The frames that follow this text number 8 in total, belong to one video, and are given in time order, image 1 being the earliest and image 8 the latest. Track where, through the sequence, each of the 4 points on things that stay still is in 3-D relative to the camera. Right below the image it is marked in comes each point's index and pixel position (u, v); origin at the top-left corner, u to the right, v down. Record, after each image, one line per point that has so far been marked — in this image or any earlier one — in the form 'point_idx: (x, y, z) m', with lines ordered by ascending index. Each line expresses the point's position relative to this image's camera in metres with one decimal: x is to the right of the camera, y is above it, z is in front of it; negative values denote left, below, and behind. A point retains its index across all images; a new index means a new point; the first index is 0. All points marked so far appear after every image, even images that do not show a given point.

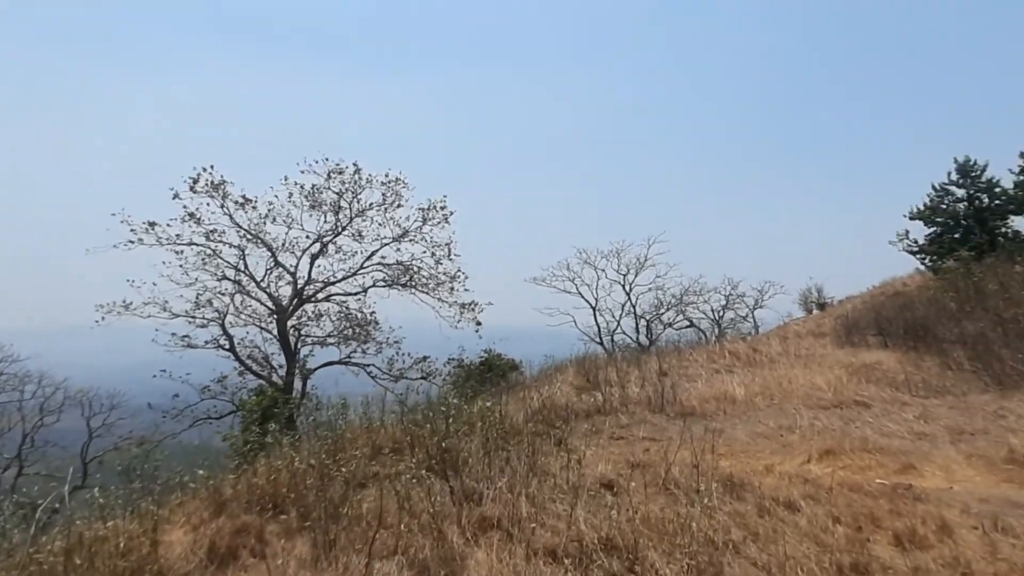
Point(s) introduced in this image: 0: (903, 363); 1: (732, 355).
0: (+7.7, -1.5, +13.3) m
1: (+4.8, -1.5, +14.6) m
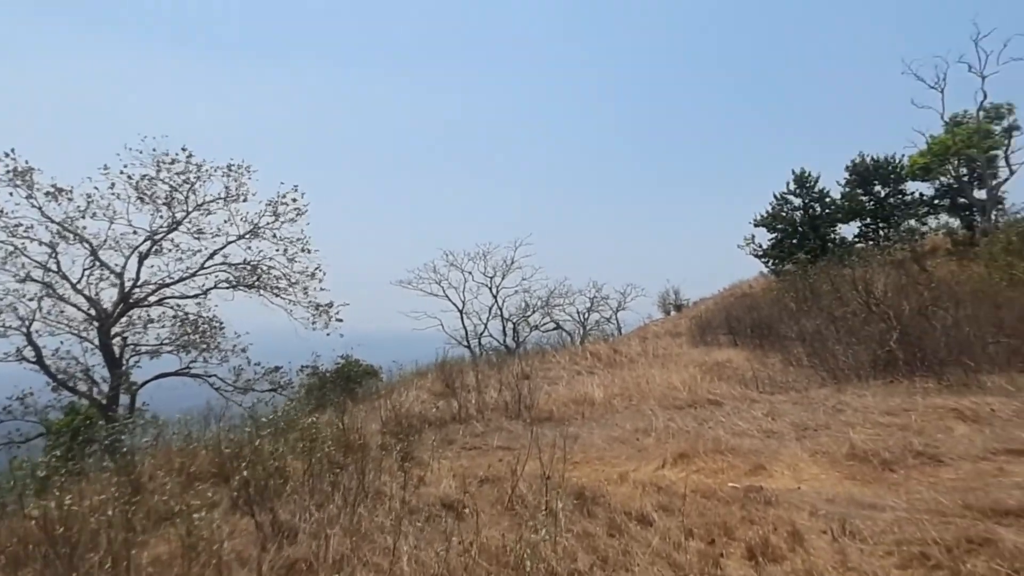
0: (+4.9, -1.5, +13.9) m
1: (+1.8, -1.5, +14.6) m
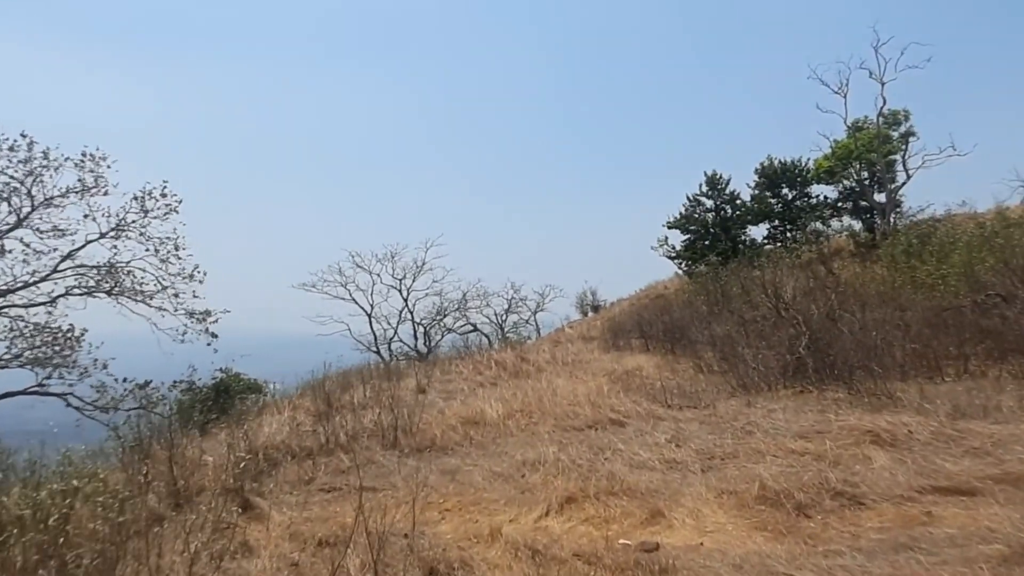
0: (+2.9, -1.6, +13.3) m
1: (-0.3, -1.6, +13.7) m
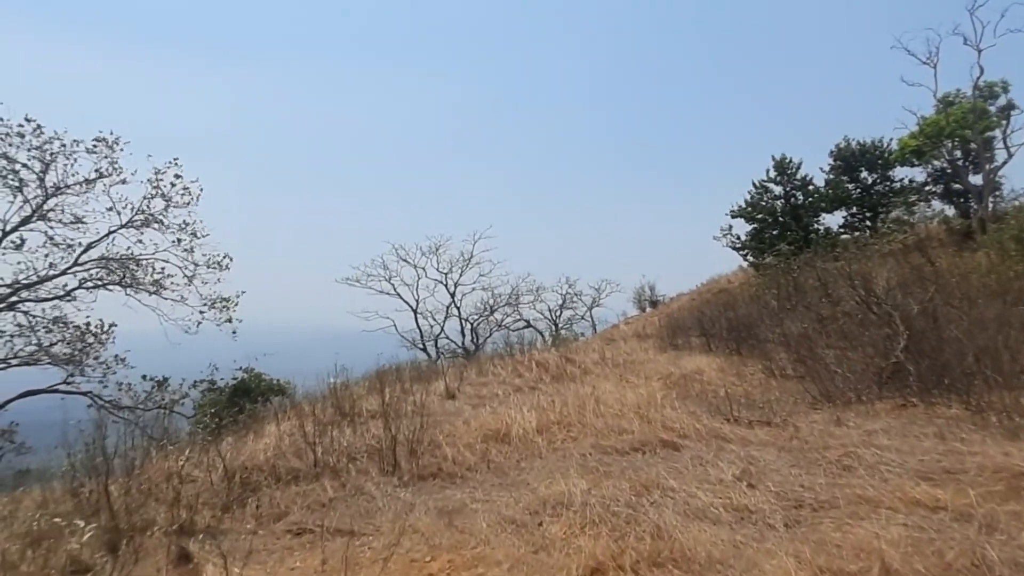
0: (+3.7, -1.4, +11.7) m
1: (+0.5, -1.4, +12.3) m
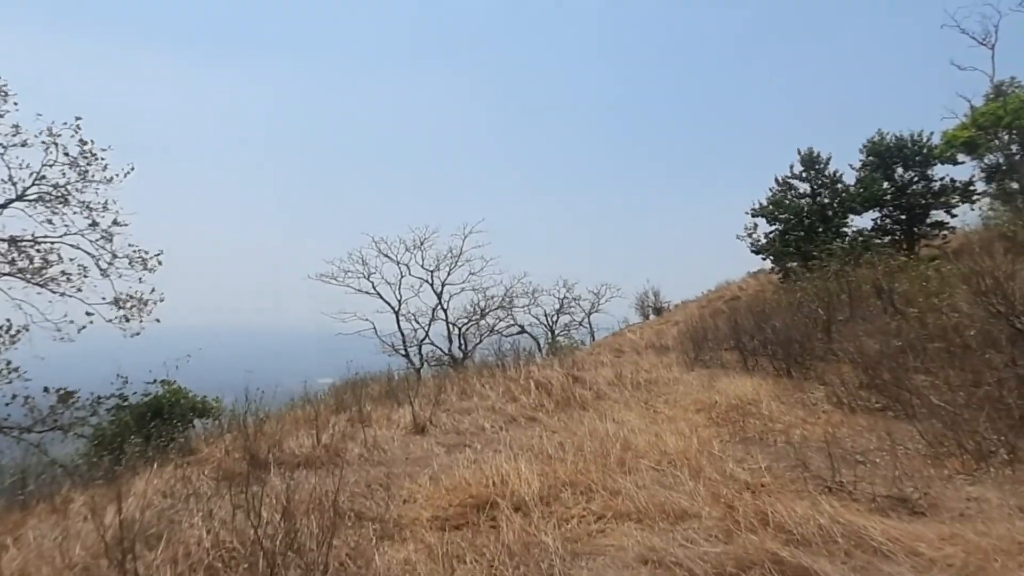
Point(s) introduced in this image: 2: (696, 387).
0: (+3.6, -1.5, +9.0) m
1: (+0.4, -1.4, +9.6) m
2: (+2.8, -1.5, +10.2) m
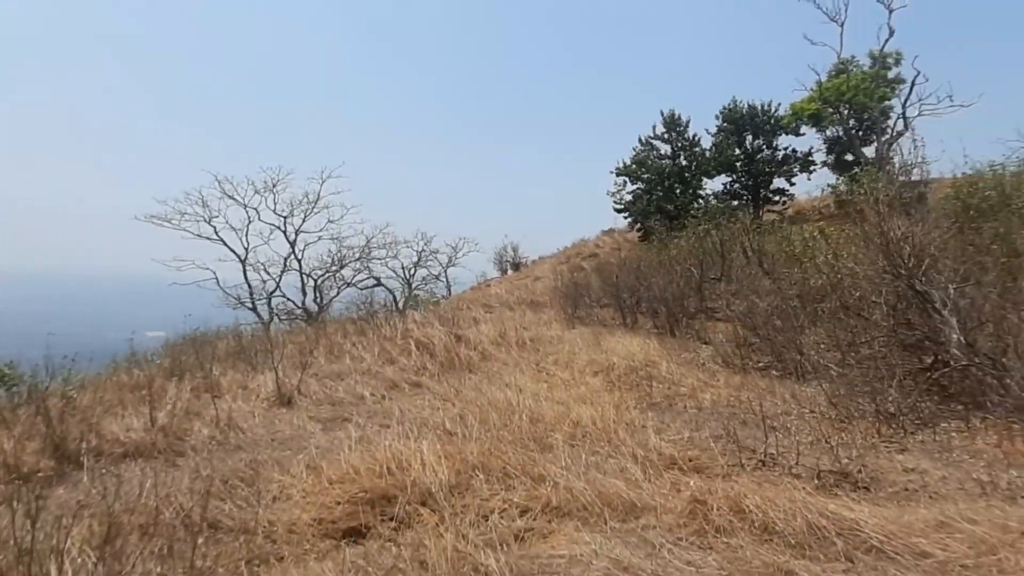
0: (+2.0, -0.9, +8.7) m
1: (-1.2, -0.8, +8.6) m
2: (+1.0, -0.8, +9.7) m
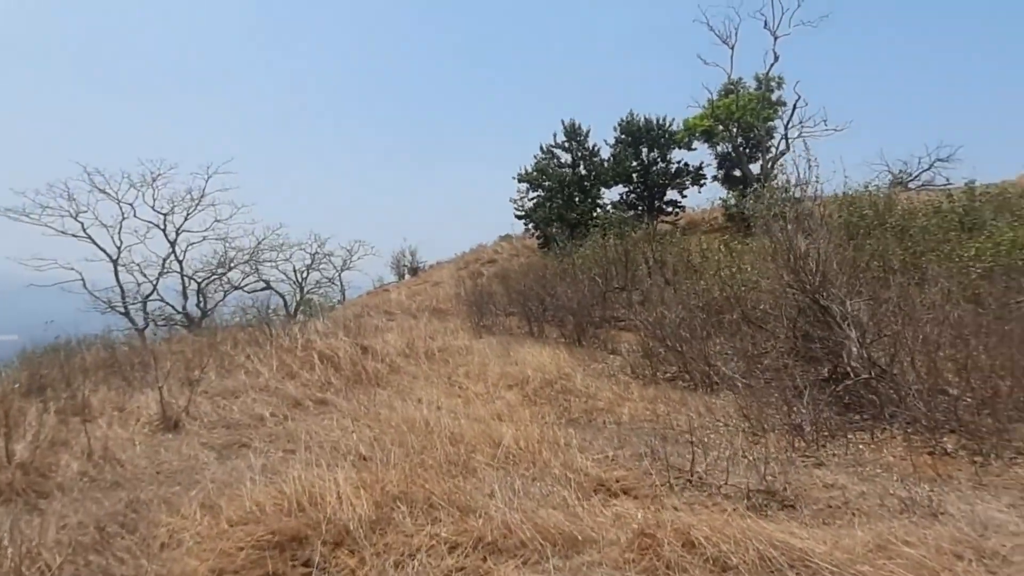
0: (+0.9, -1.1, +8.7) m
1: (-2.2, -0.9, +8.1) m
2: (-0.3, -1.0, +9.5) m
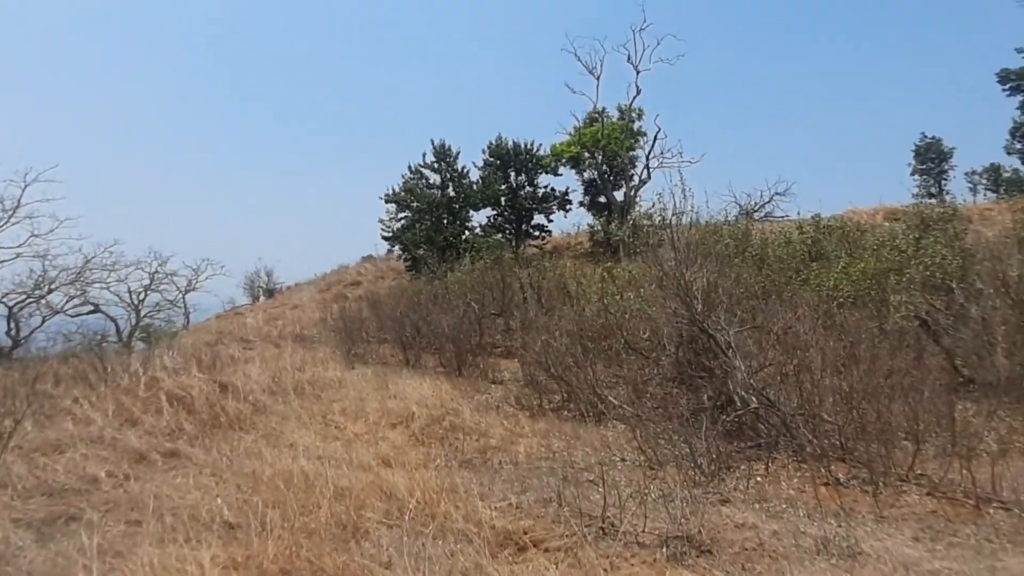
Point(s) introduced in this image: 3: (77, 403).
0: (-0.5, -1.4, +8.2) m
1: (-3.5, -1.2, +7.0) m
2: (-1.9, -1.3, +8.8) m
3: (-4.6, -1.2, +7.0) m
